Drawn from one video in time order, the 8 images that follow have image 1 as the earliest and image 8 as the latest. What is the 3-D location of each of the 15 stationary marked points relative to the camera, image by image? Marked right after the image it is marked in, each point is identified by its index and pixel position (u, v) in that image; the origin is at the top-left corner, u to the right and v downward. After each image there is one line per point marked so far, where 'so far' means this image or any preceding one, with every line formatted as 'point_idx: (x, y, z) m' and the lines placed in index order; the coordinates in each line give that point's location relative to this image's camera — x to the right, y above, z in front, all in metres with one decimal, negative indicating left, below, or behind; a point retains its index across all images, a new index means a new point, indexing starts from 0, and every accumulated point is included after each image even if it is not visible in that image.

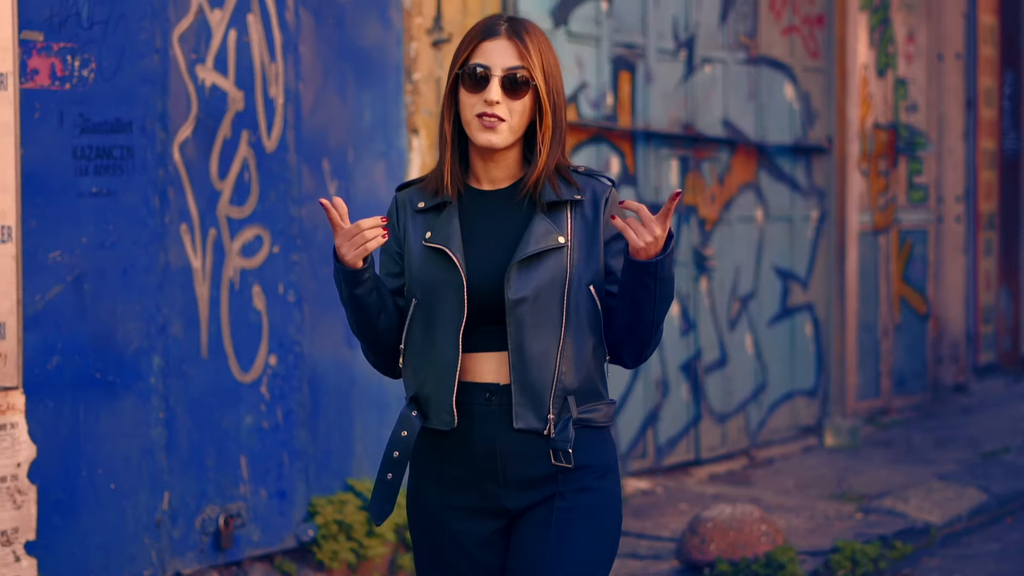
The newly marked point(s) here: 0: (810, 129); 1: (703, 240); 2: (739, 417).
0: (+1.2, +0.6, +9.4) m
1: (+0.7, +0.2, +8.3) m
2: (+0.8, -0.5, +8.6) m
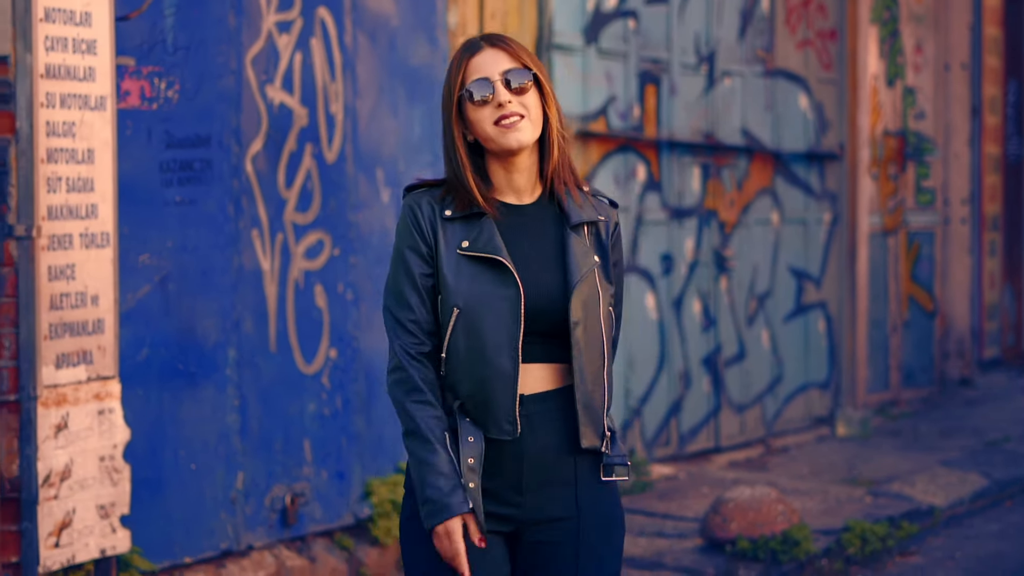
0: (+1.3, +0.6, +10.0) m
1: (+0.8, +0.2, +8.8) m
2: (+0.9, -0.5, +9.1) m
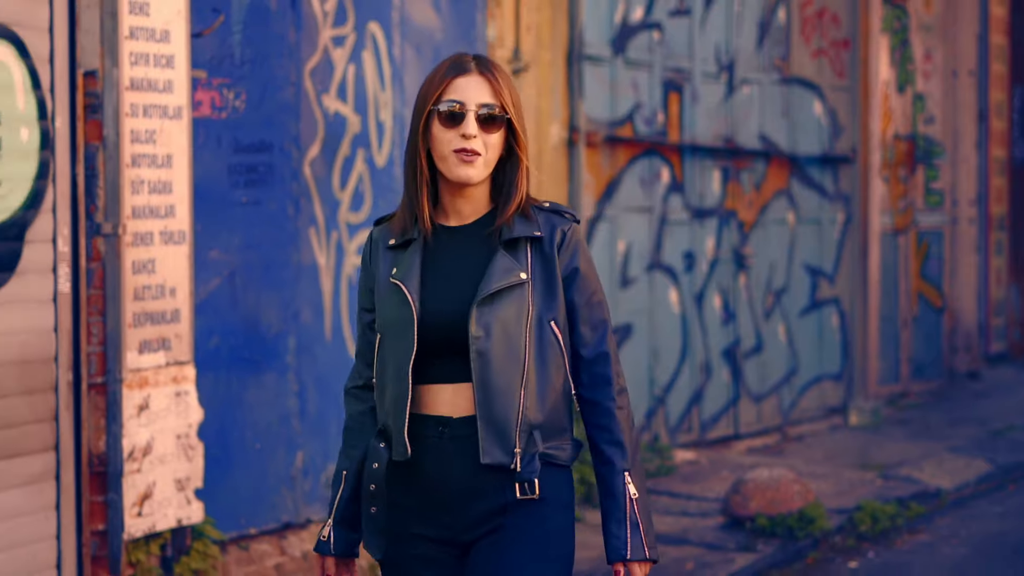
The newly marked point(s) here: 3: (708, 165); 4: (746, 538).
0: (+1.4, +0.6, +10.4) m
1: (+0.9, +0.2, +9.2) m
2: (+1.1, -0.4, +9.6) m
3: (+0.7, +0.5, +8.9) m
4: (+0.7, -0.7, +6.8) m
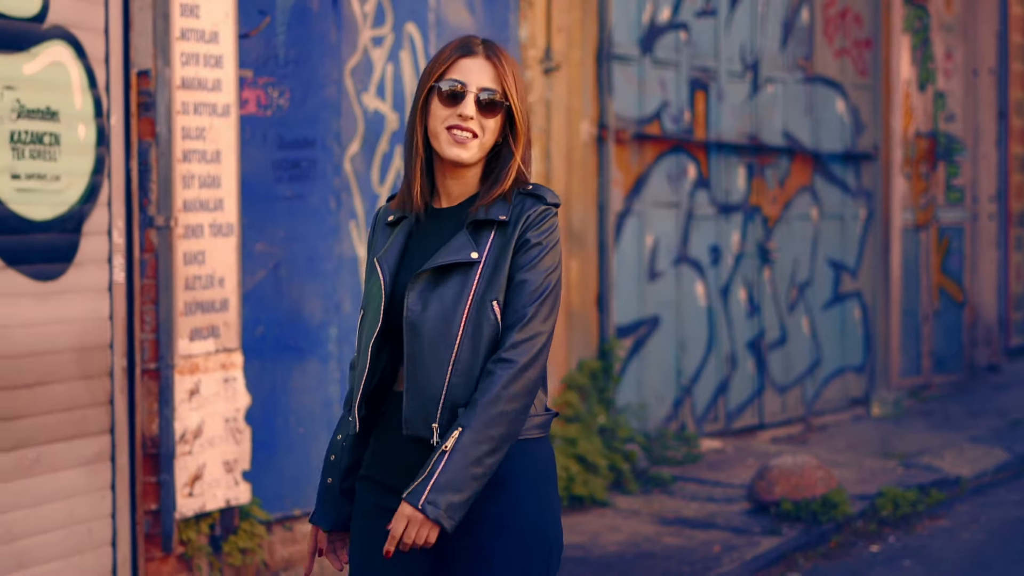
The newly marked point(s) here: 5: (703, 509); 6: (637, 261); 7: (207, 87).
0: (+1.6, +0.7, +10.6) m
1: (+1.0, +0.2, +9.5) m
2: (+1.2, -0.4, +9.8) m
3: (+0.9, +0.5, +9.1) m
4: (+0.8, -0.7, +7.0) m
5: (+0.6, -0.7, +7.3) m
6: (+0.4, +0.1, +8.2) m
7: (-0.7, +0.5, +5.5) m
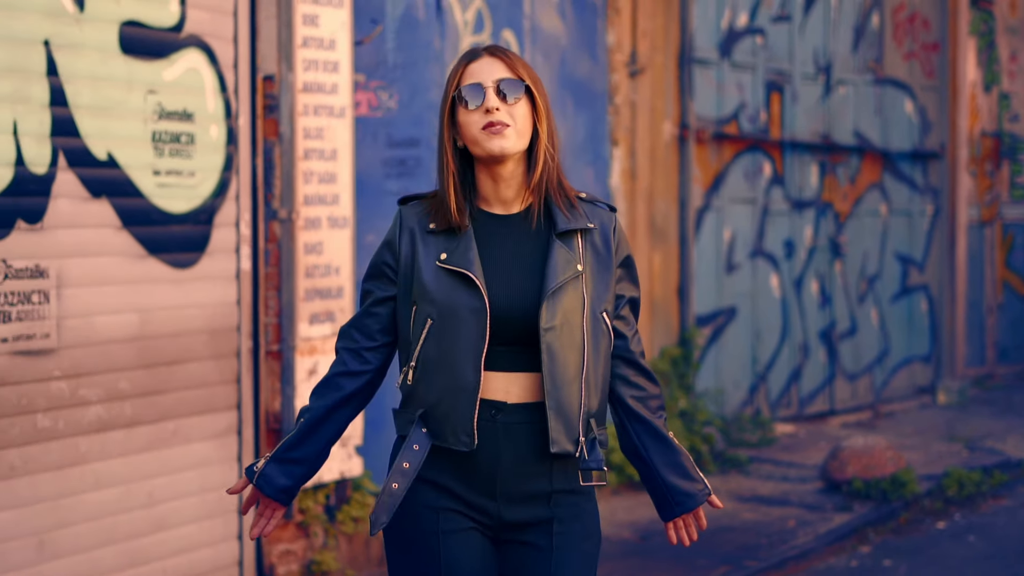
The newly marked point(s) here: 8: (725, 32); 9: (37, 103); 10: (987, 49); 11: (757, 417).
0: (+1.9, +0.7, +11.0) m
1: (+1.4, +0.2, +9.9) m
2: (+1.5, -0.4, +10.2) m
3: (+1.2, +0.5, +9.5) m
4: (+1.0, -0.7, +7.4) m
5: (+0.9, -0.7, +7.7) m
6: (+0.7, +0.1, +8.6) m
7: (-0.5, +0.5, +6.0) m
8: (+0.8, +0.9, +8.7) m
9: (-1.0, +0.4, +4.9) m
10: (+2.4, +1.2, +11.8) m
11: (+0.9, -0.5, +8.8) m
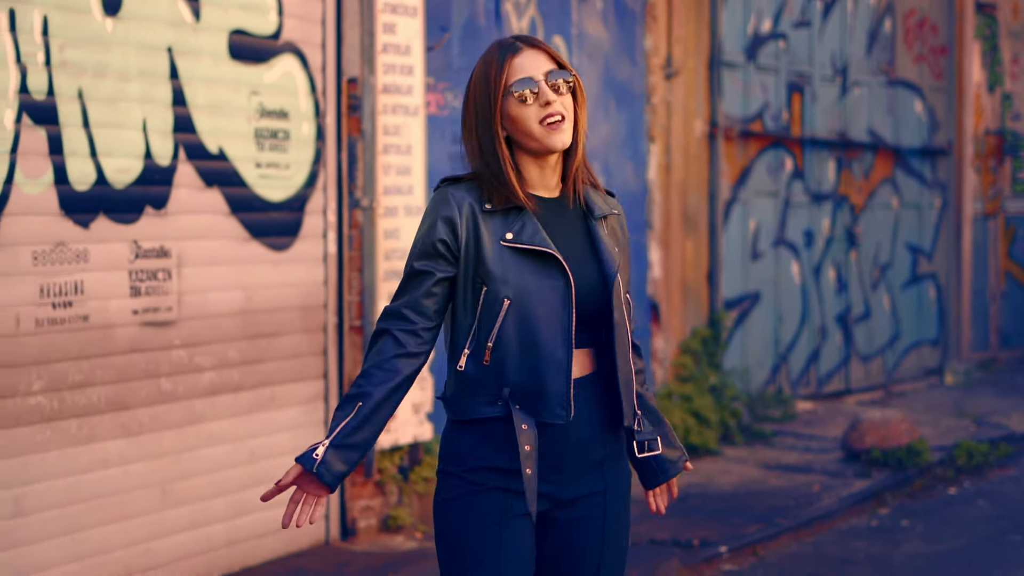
0: (+2.1, +0.8, +11.7) m
1: (+1.5, +0.3, +10.5) m
2: (+1.7, -0.3, +10.8) m
3: (+1.3, +0.6, +10.2) m
4: (+1.2, -0.6, +8.1) m
5: (+1.0, -0.6, +8.3) m
6: (+0.9, +0.2, +9.3) m
7: (-0.3, +0.6, +6.6) m
8: (+0.9, +1.0, +9.3) m
9: (-0.8, +0.4, +5.6) m
10: (+2.5, +1.2, +12.4) m
11: (+1.1, -0.4, +9.5) m
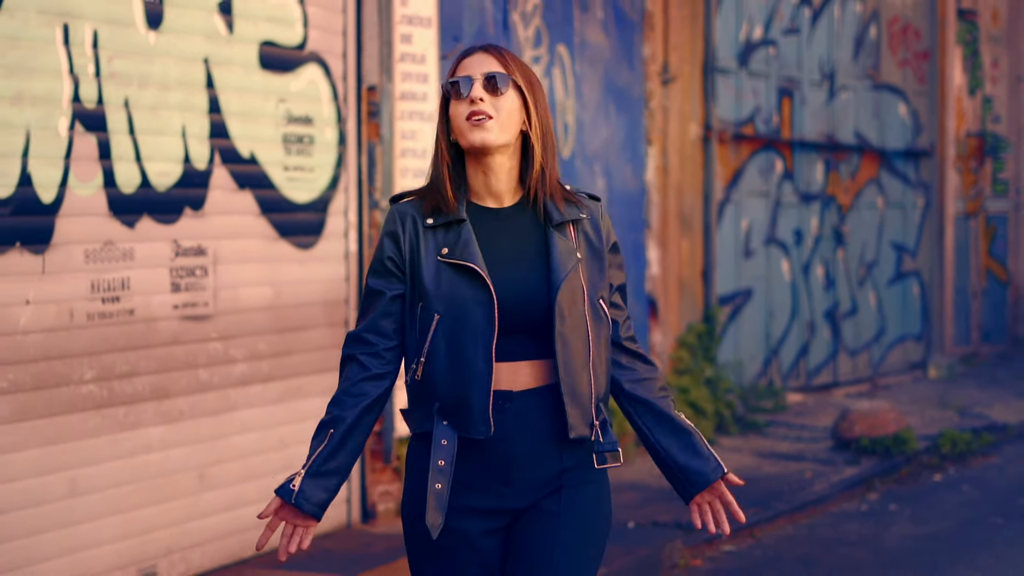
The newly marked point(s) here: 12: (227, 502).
0: (+2.1, +0.8, +12.1) m
1: (+1.5, +0.3, +10.9) m
2: (+1.7, -0.3, +11.2) m
3: (+1.3, +0.6, +10.6) m
4: (+1.2, -0.6, +8.5) m
5: (+1.0, -0.6, +8.7) m
6: (+0.9, +0.2, +9.7) m
7: (-0.3, +0.6, +7.0) m
8: (+0.9, +1.0, +9.7) m
9: (-0.8, +0.4, +5.9) m
10: (+2.5, +1.3, +12.8) m
11: (+1.1, -0.4, +9.9) m
12: (-0.7, -0.6, +6.1) m
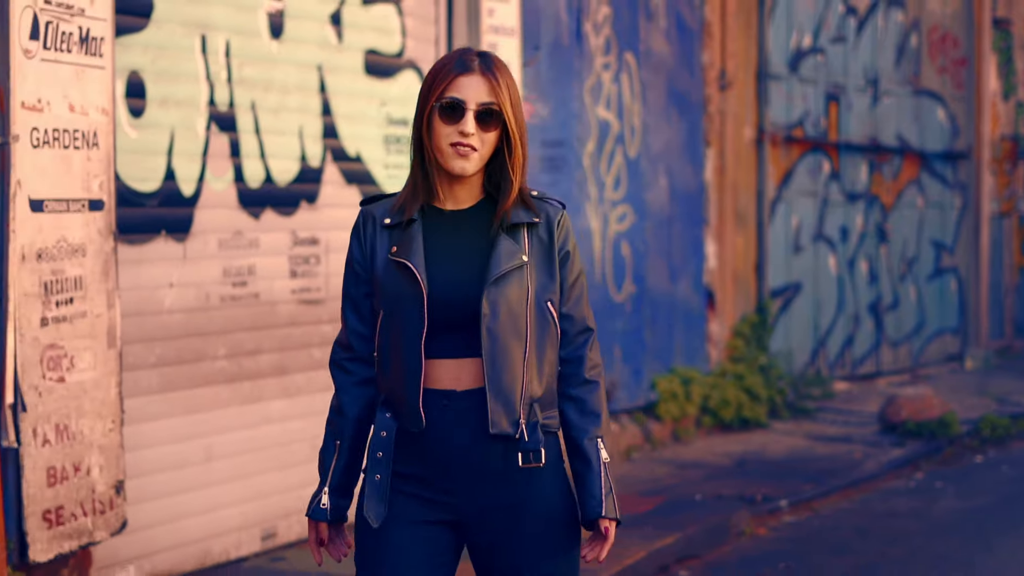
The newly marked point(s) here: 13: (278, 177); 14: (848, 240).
0: (+2.4, +0.8, +12.6) m
1: (+1.8, +0.3, +11.5) m
2: (+2.0, -0.3, +11.8) m
3: (+1.6, +0.6, +11.1) m
4: (+1.5, -0.6, +9.0) m
5: (+1.3, -0.6, +9.3) m
6: (+1.2, +0.2, +10.2) m
7: (0.0, +0.6, +7.6) m
8: (+1.2, +1.0, +10.3) m
9: (-0.5, +0.5, +6.5) m
10: (+2.8, +1.3, +13.4) m
11: (+1.3, -0.4, +10.4) m
12: (-0.5, -0.5, +6.7) m
13: (-0.6, +0.3, +6.3) m
14: (+1.6, +0.2, +11.0) m
